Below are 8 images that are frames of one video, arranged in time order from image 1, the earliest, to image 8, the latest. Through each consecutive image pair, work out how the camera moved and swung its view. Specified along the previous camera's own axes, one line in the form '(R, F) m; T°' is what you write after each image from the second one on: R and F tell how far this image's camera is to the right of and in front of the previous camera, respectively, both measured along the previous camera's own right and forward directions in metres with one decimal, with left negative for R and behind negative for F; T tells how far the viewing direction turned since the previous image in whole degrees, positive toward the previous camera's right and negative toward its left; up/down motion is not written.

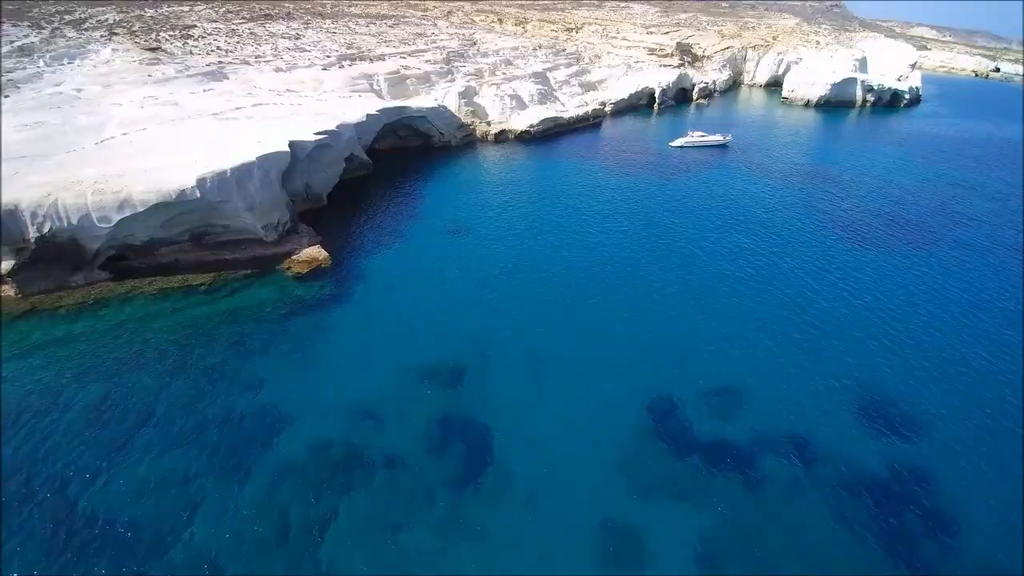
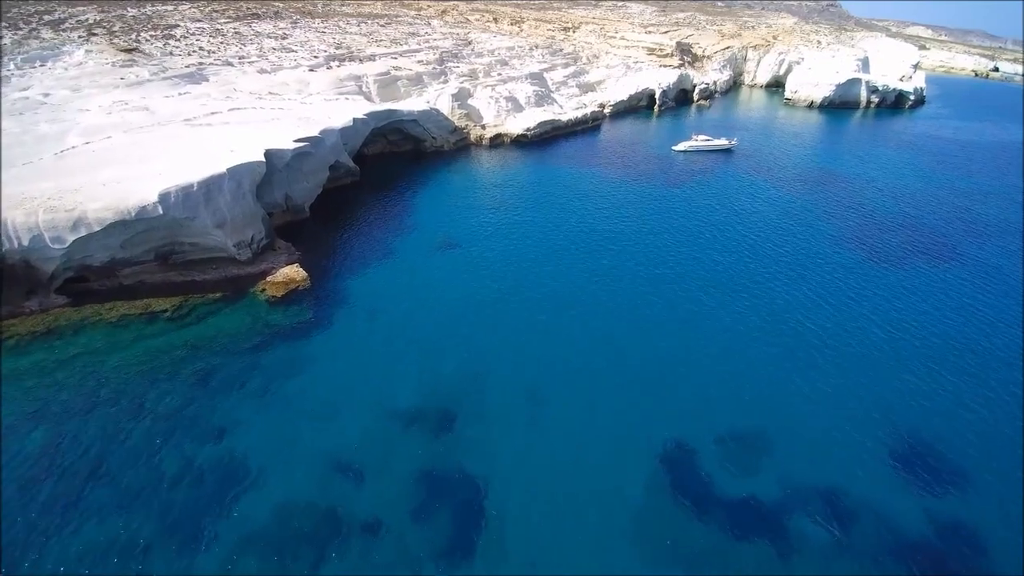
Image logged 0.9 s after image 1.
(0.0, +2.3) m; 0°
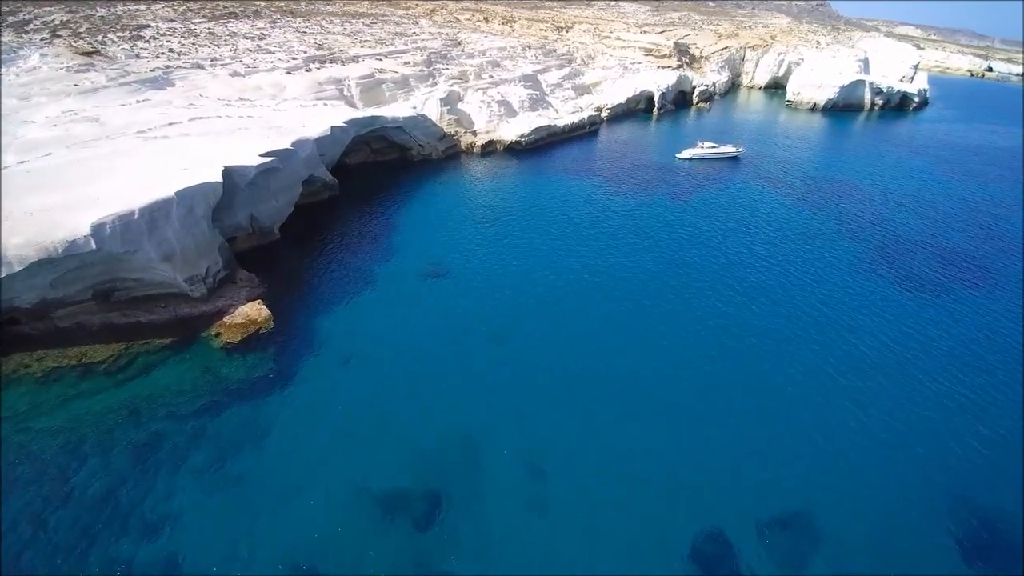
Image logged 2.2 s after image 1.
(-0.1, +3.3) m; +1°
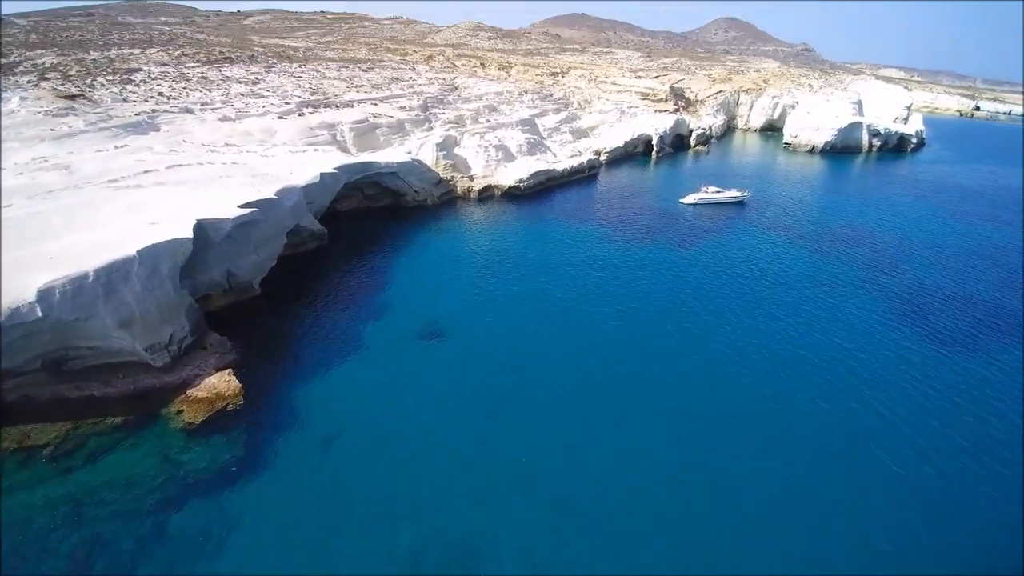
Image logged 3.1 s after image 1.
(-0.3, +2.3) m; 0°
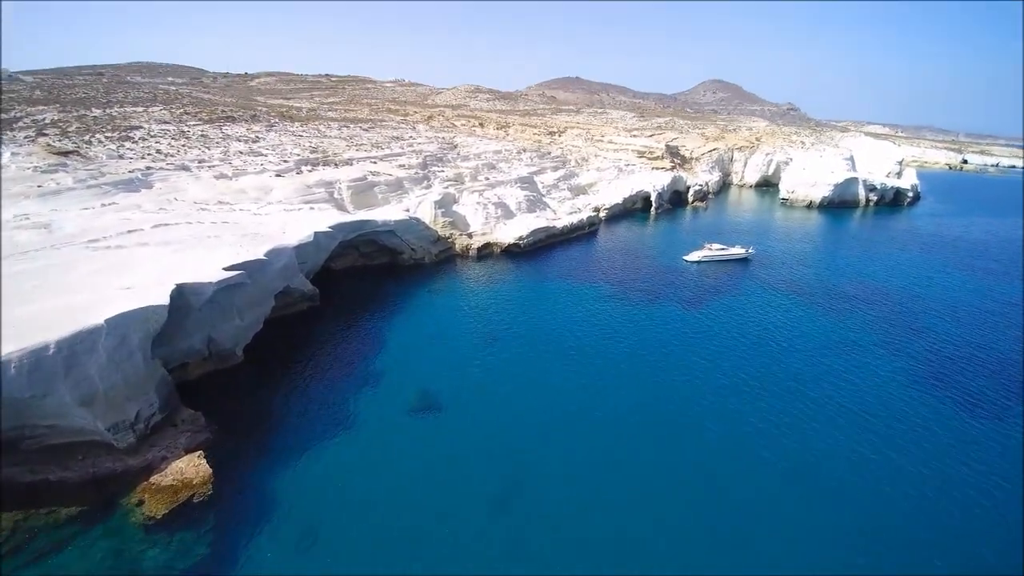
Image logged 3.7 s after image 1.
(-0.2, +1.5) m; 0°
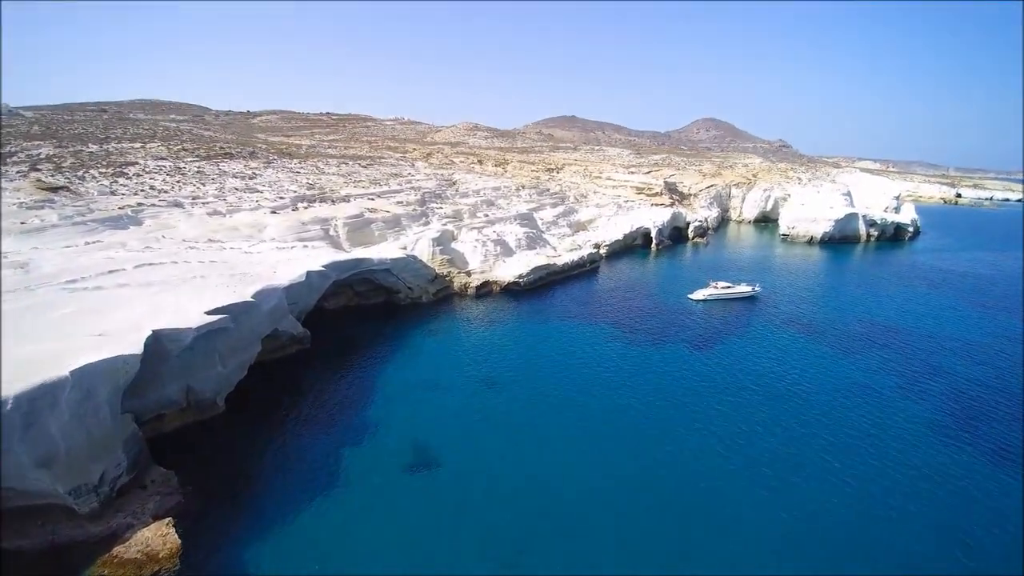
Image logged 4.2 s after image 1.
(-0.2, +1.4) m; 0°
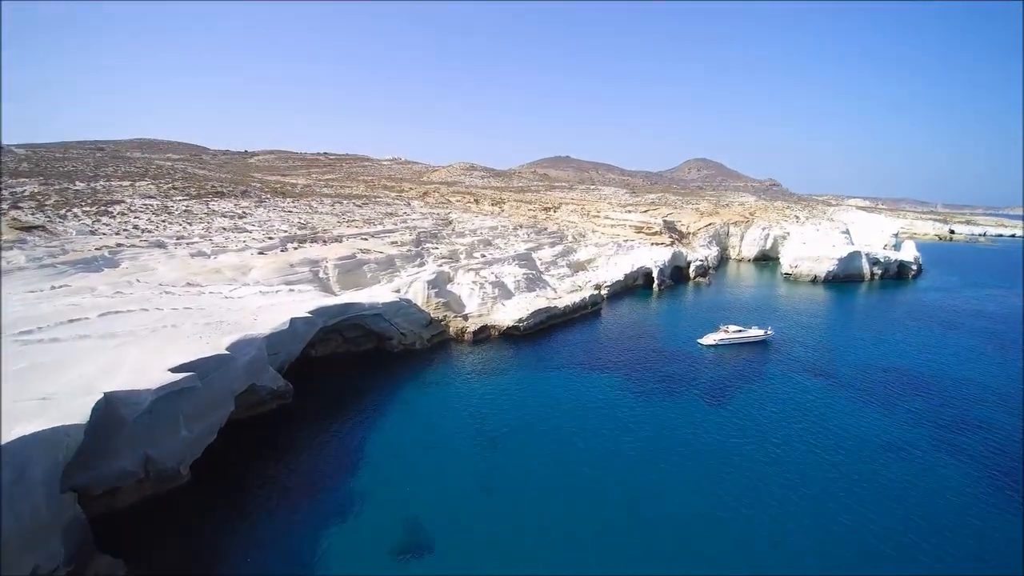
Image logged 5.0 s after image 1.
(-0.3, +2.2) m; +1°
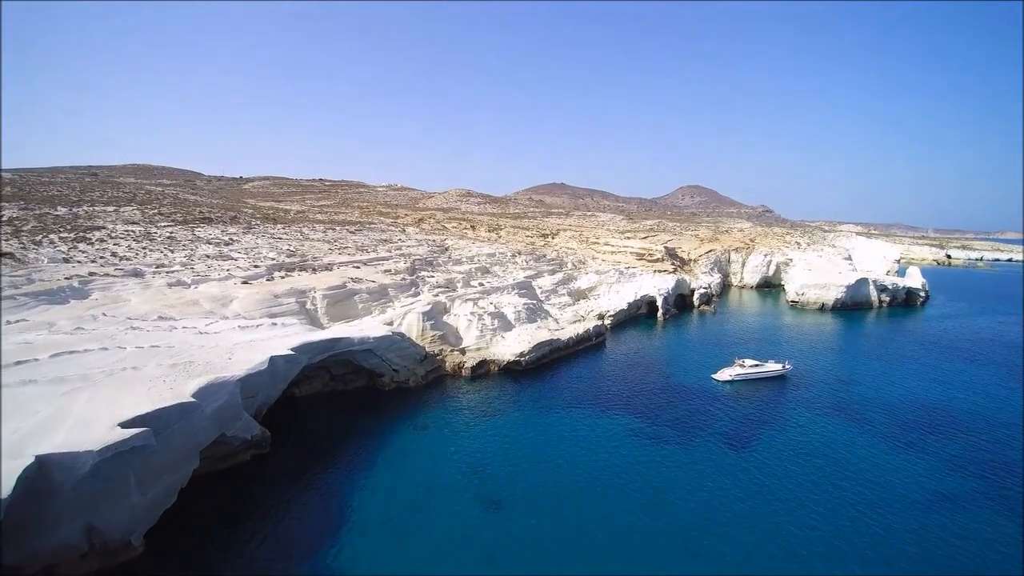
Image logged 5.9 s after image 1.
(-0.4, +2.6) m; +1°
